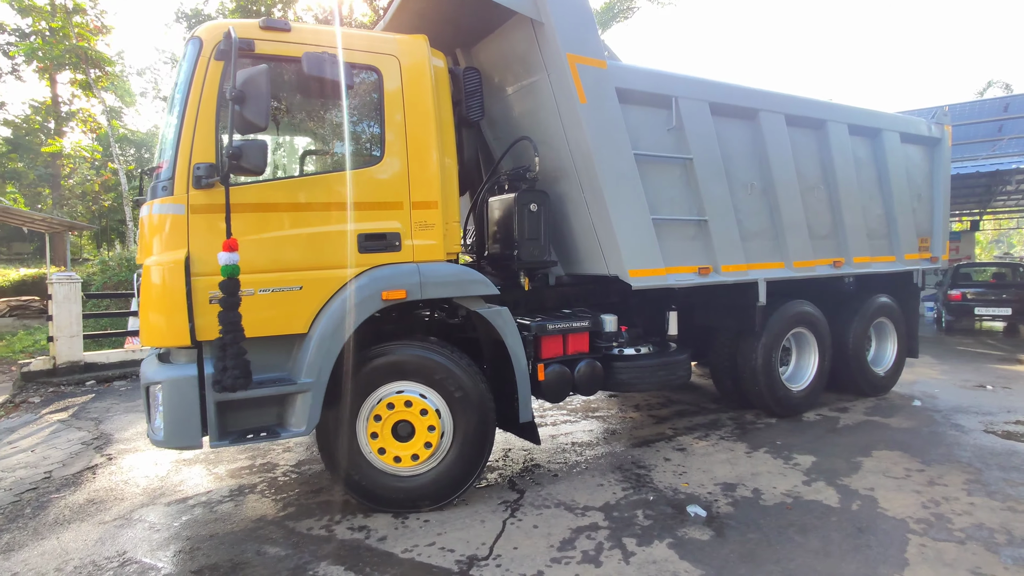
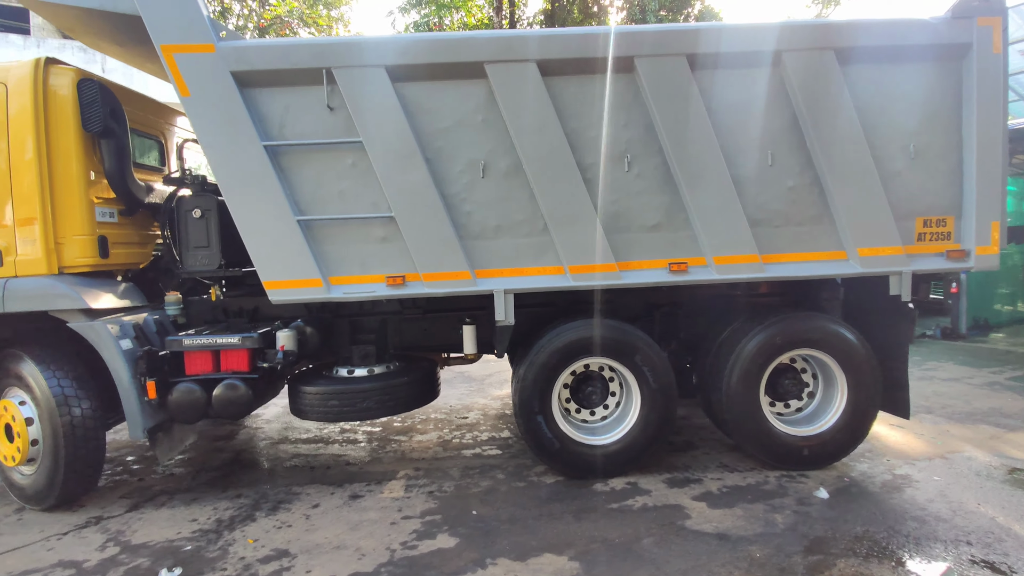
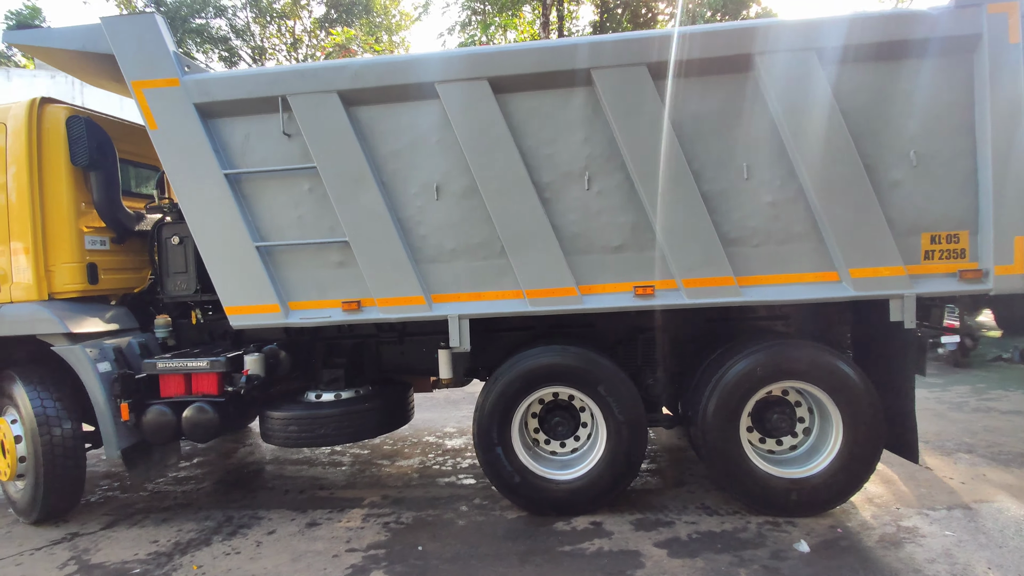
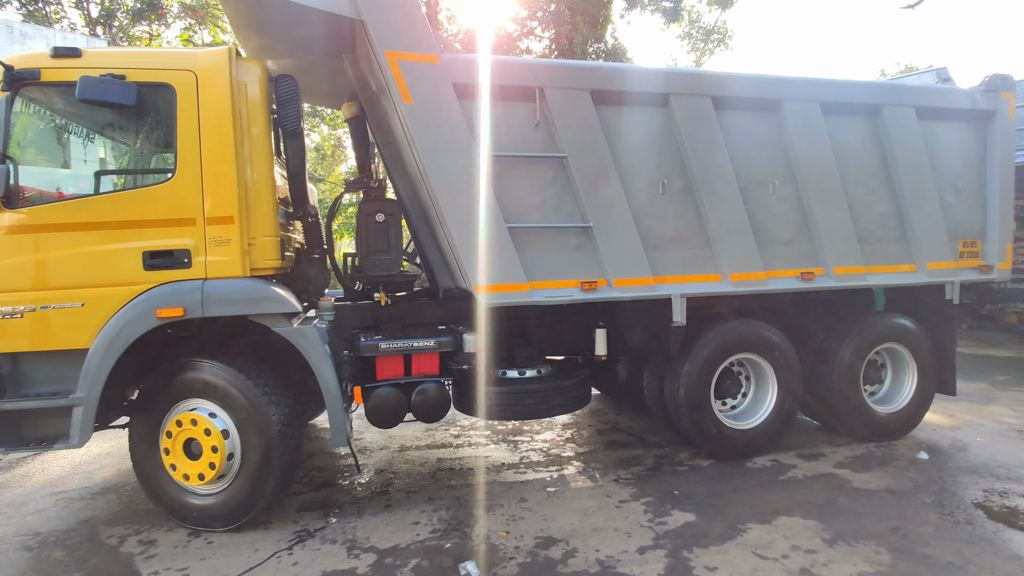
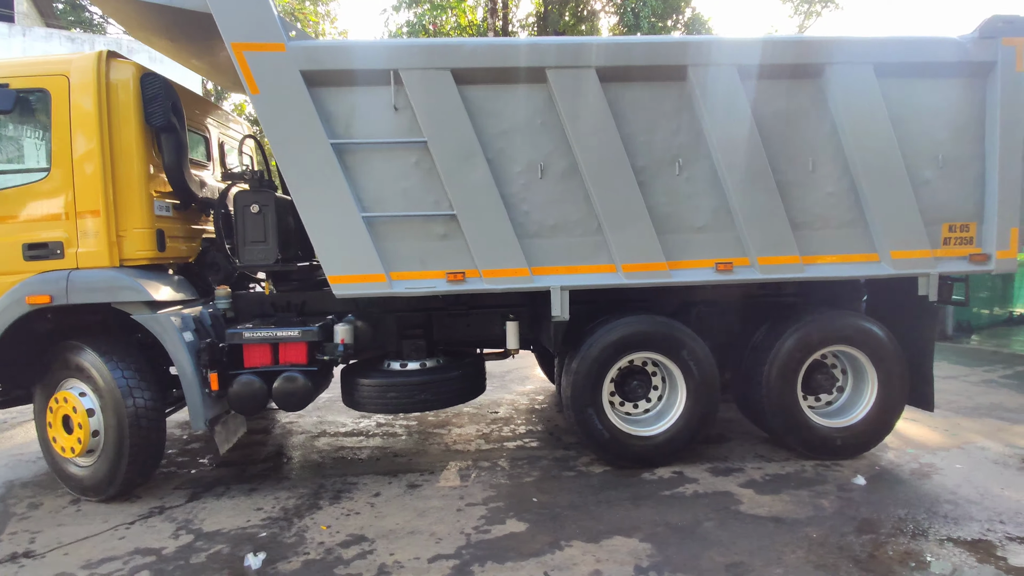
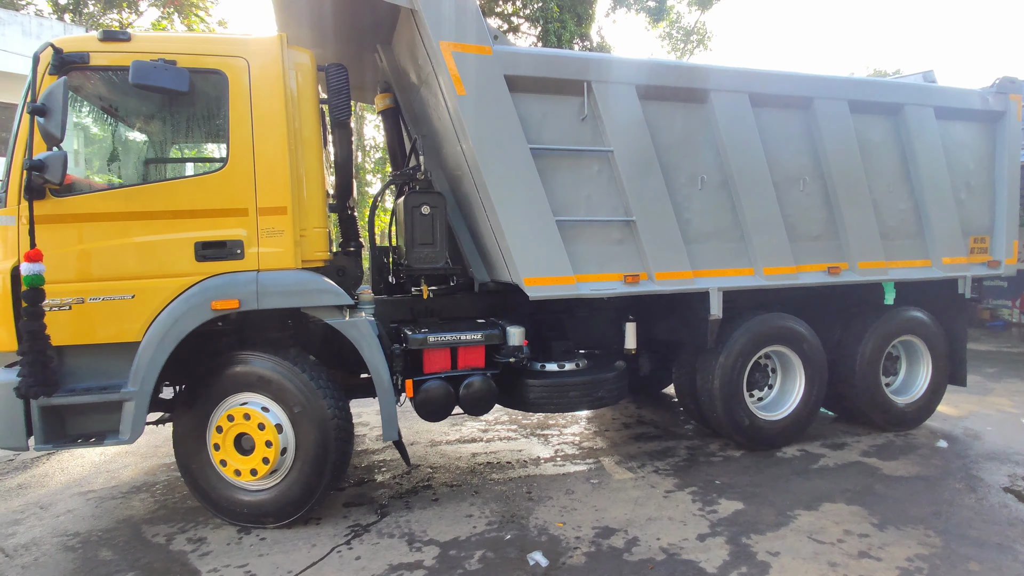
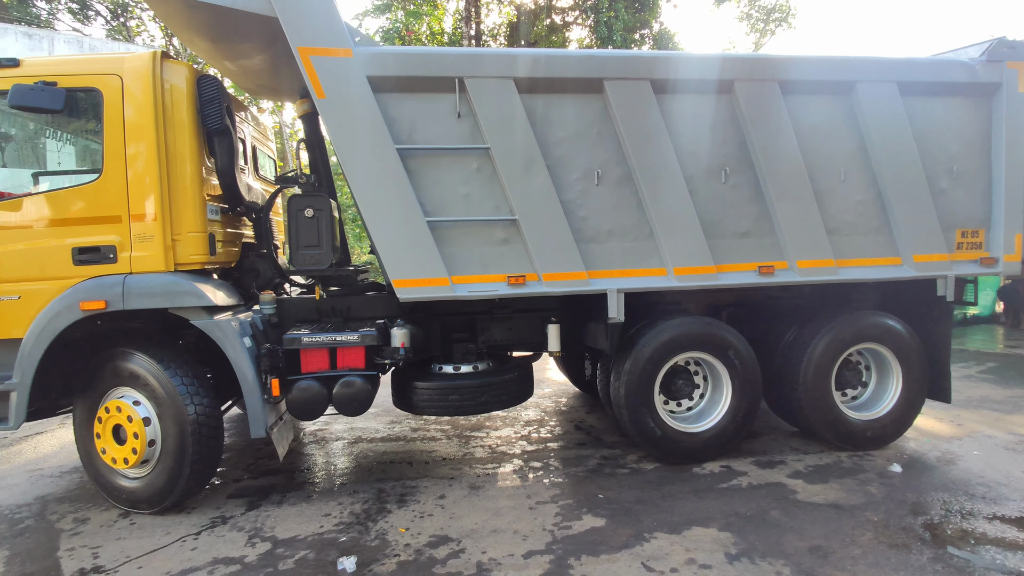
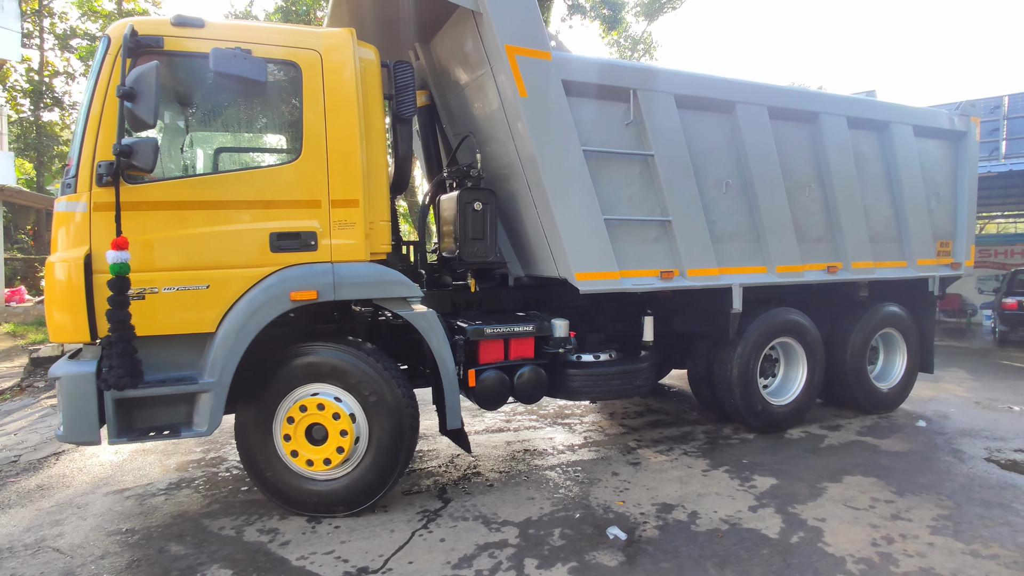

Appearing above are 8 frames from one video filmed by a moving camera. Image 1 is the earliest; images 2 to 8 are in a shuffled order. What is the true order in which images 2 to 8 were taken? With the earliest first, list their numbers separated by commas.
8, 6, 4, 7, 5, 2, 3
